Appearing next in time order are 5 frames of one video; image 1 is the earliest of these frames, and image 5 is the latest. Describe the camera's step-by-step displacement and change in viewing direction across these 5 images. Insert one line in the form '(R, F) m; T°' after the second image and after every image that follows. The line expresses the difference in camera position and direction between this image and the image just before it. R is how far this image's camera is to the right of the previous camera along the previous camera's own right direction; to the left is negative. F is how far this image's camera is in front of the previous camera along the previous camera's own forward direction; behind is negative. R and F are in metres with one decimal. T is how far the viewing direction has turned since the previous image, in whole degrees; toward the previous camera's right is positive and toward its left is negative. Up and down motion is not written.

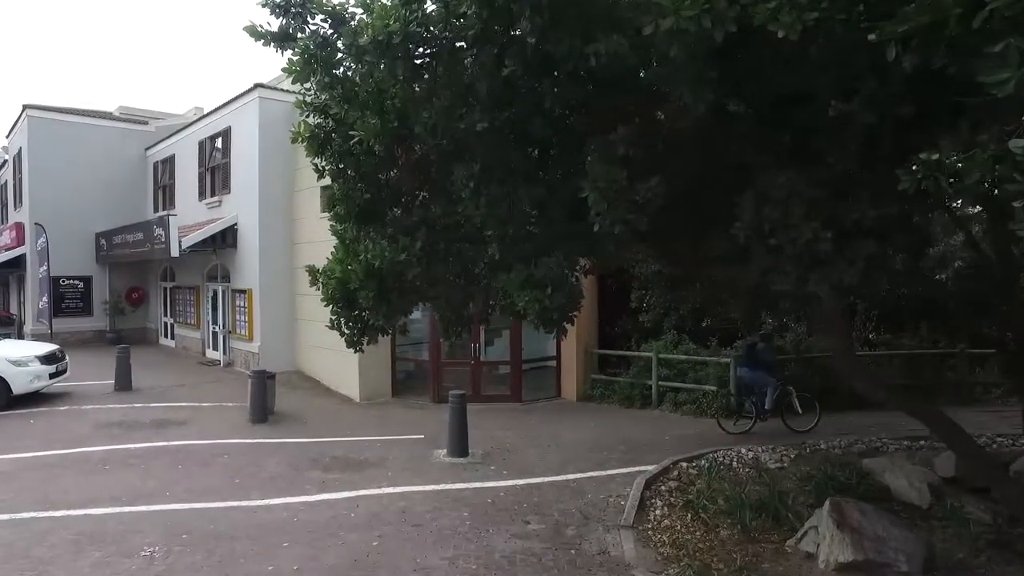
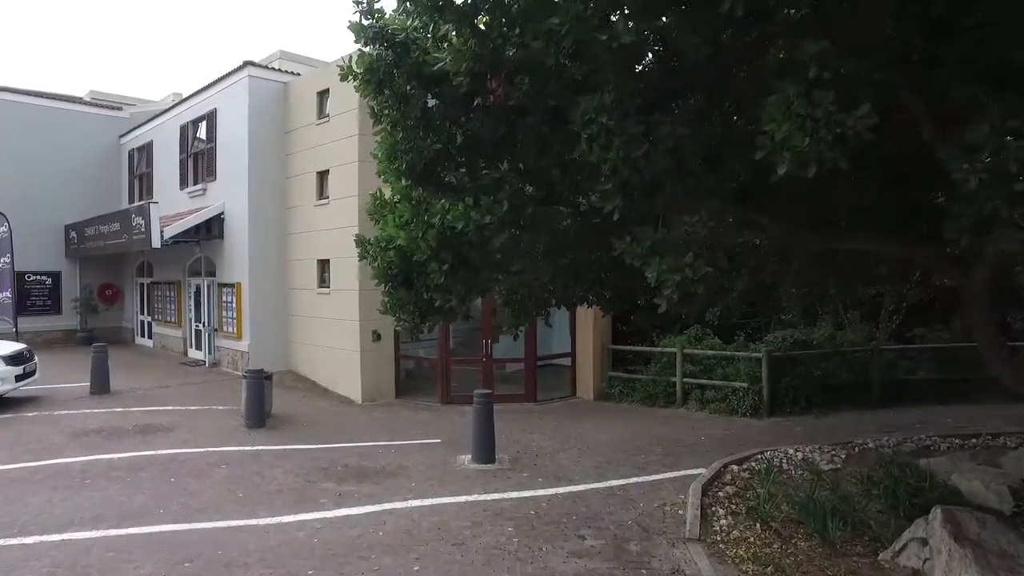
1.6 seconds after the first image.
(-0.7, +0.9) m; +2°
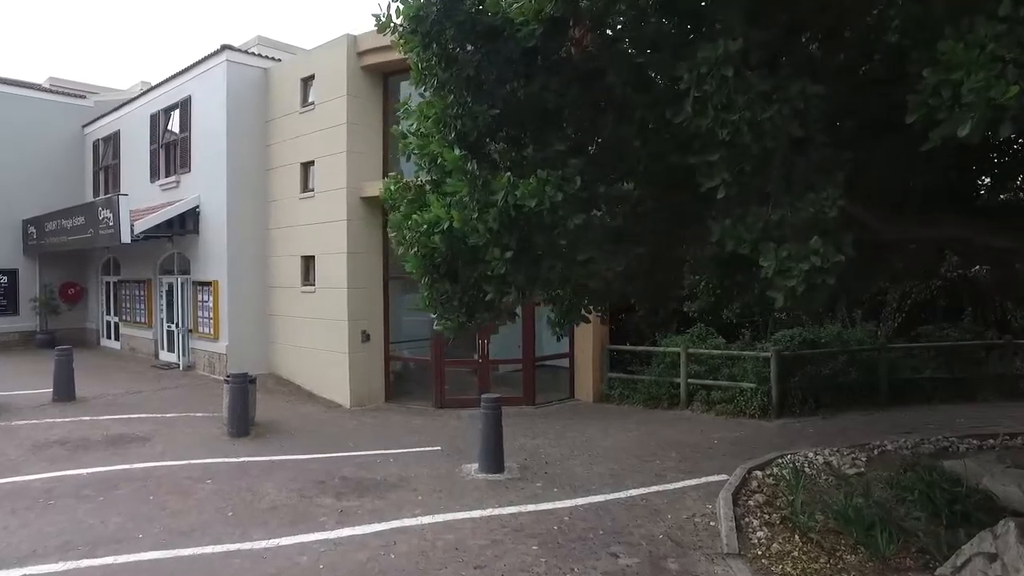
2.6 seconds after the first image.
(-0.5, +0.6) m; +3°
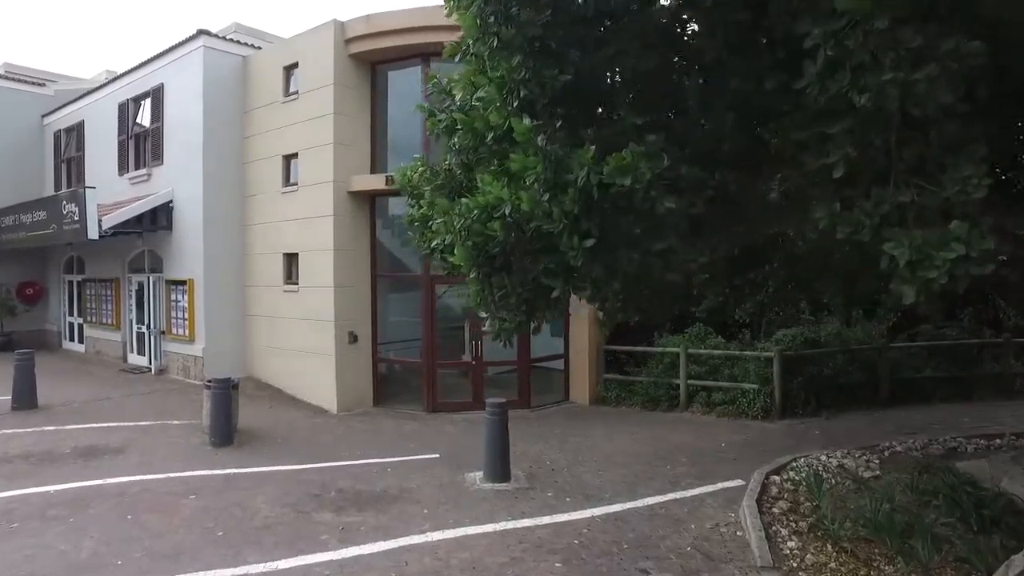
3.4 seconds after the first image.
(-0.4, +0.4) m; +3°
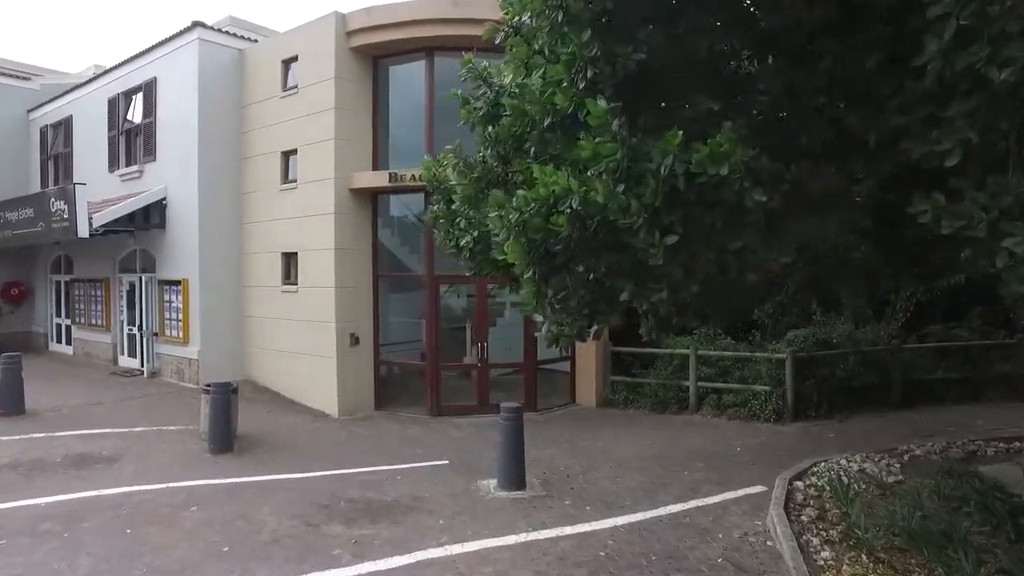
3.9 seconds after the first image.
(-0.3, +0.3) m; +1°
